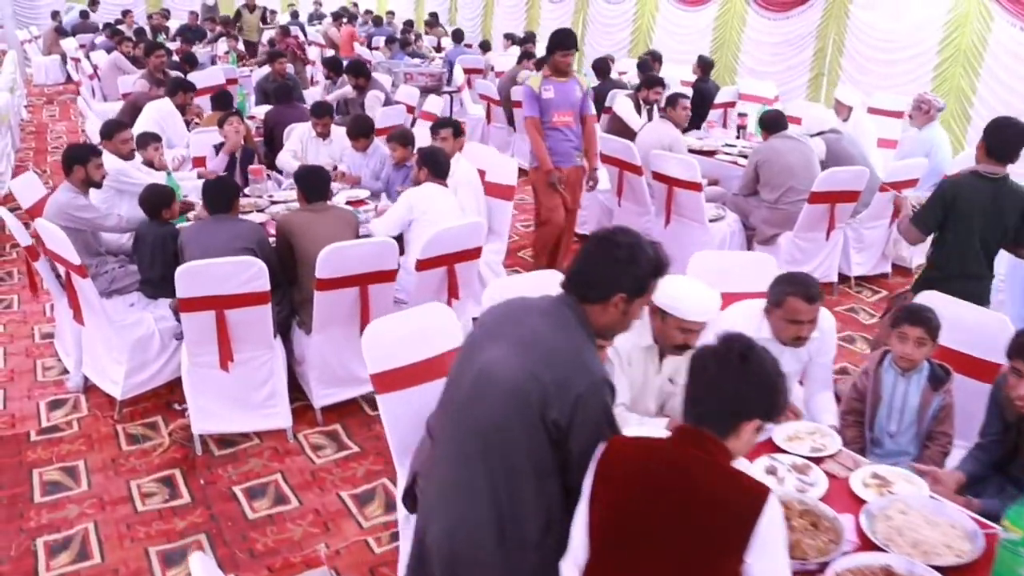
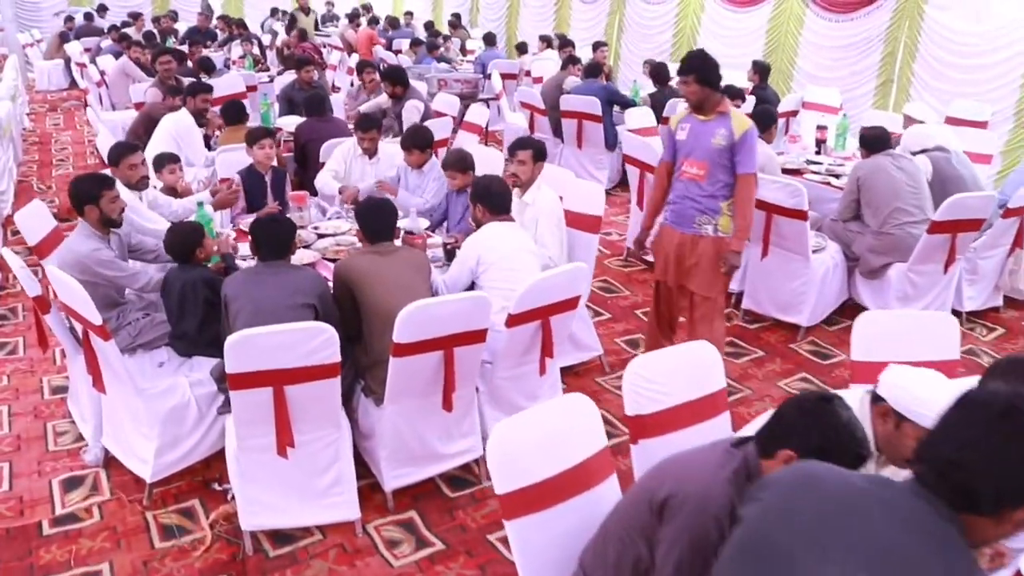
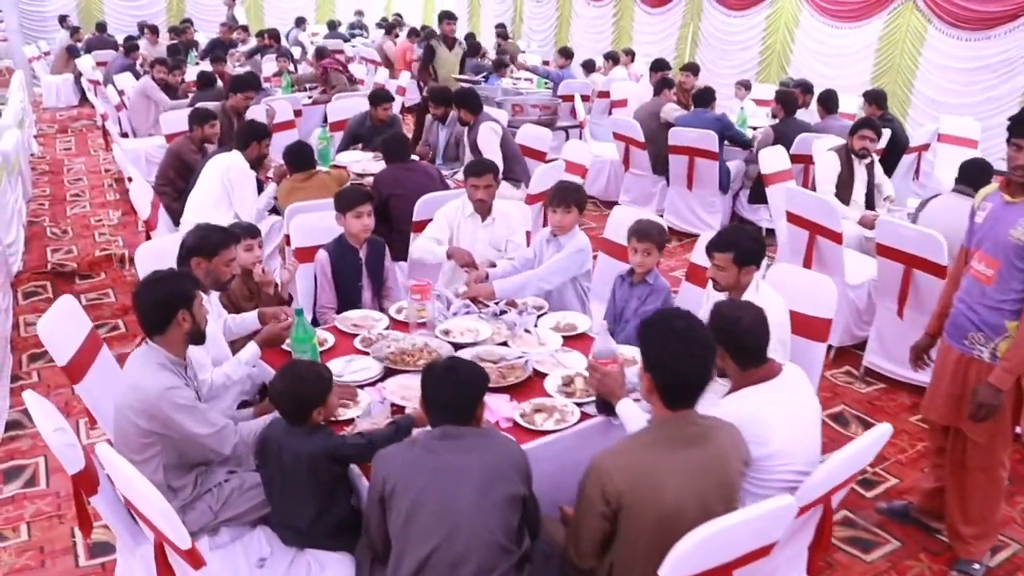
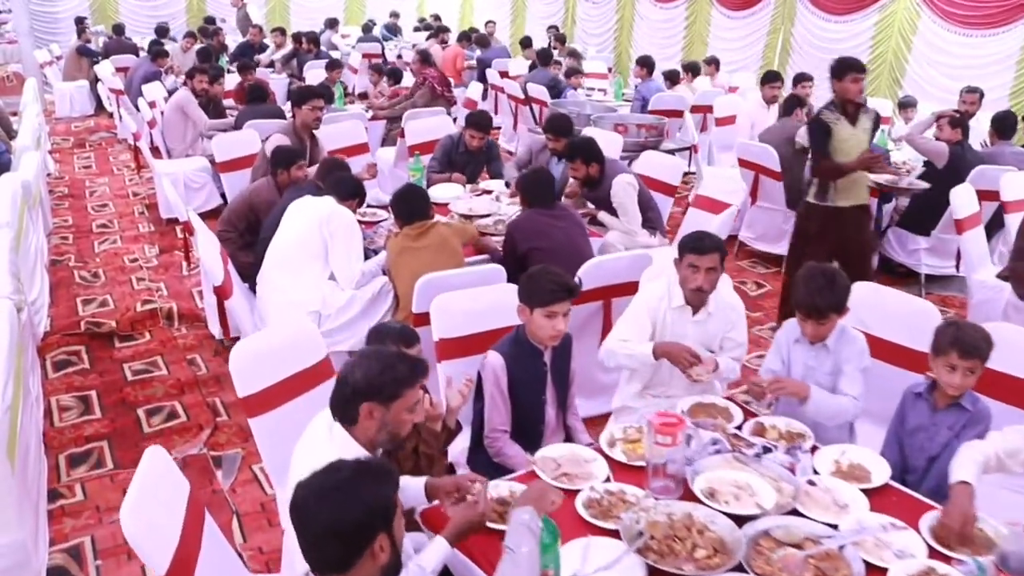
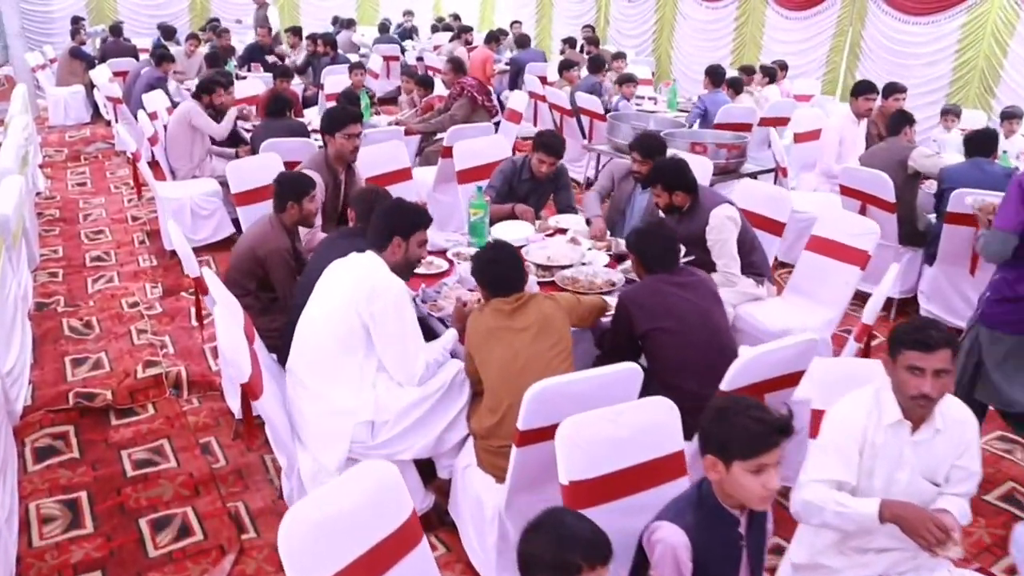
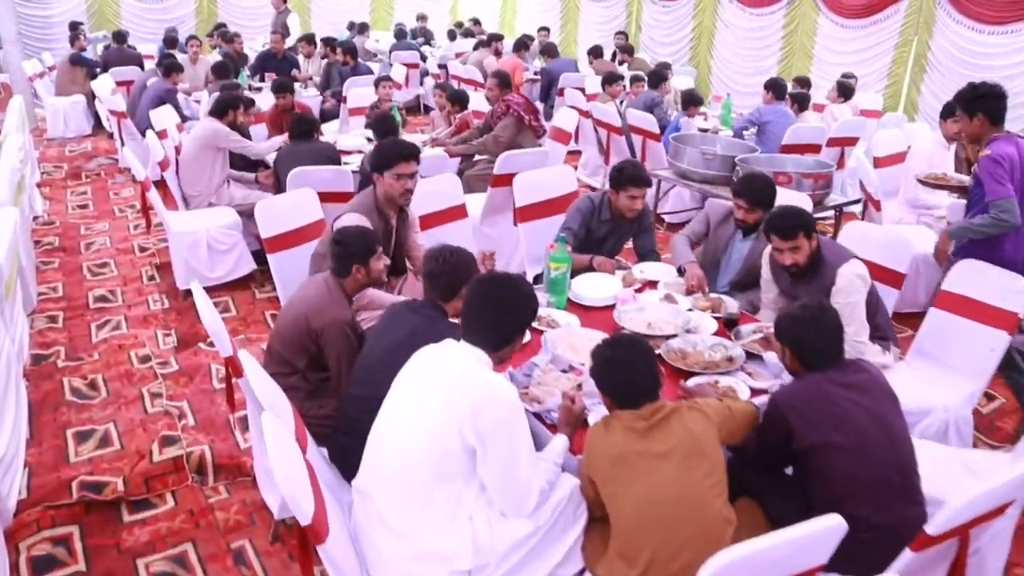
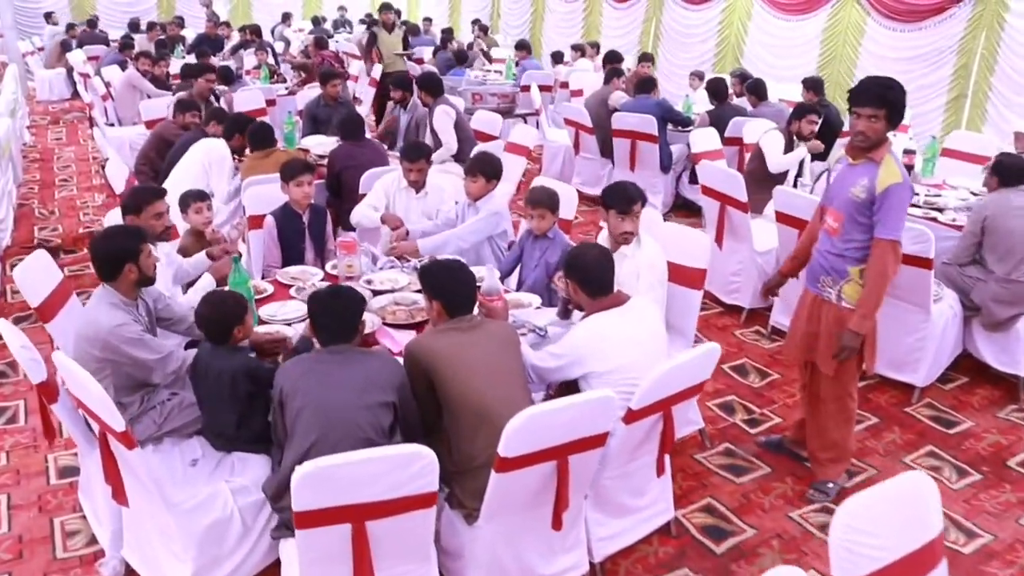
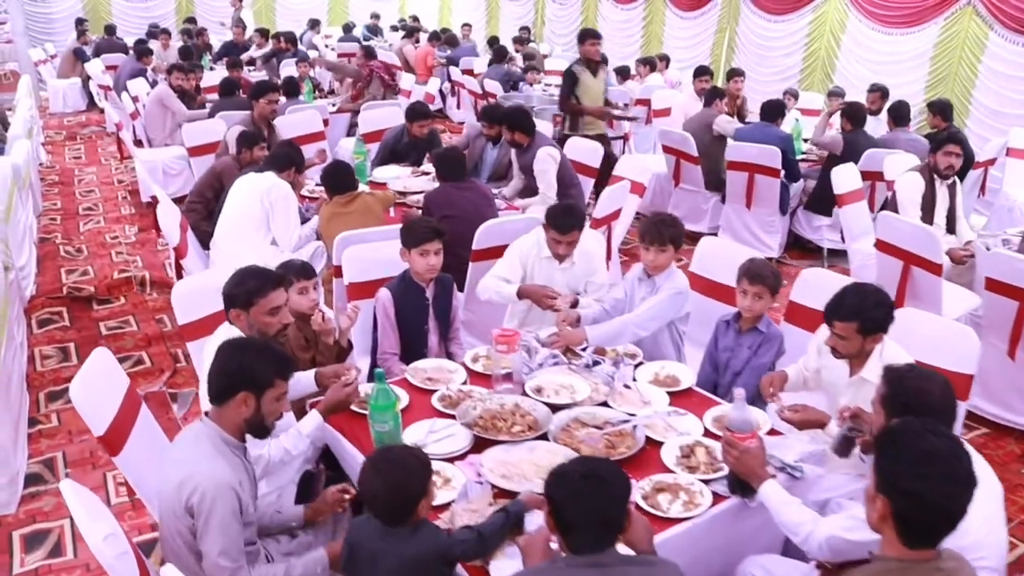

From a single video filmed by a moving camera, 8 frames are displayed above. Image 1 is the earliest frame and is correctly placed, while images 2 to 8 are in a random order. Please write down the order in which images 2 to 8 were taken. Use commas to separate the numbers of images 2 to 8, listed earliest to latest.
2, 7, 3, 8, 4, 5, 6
